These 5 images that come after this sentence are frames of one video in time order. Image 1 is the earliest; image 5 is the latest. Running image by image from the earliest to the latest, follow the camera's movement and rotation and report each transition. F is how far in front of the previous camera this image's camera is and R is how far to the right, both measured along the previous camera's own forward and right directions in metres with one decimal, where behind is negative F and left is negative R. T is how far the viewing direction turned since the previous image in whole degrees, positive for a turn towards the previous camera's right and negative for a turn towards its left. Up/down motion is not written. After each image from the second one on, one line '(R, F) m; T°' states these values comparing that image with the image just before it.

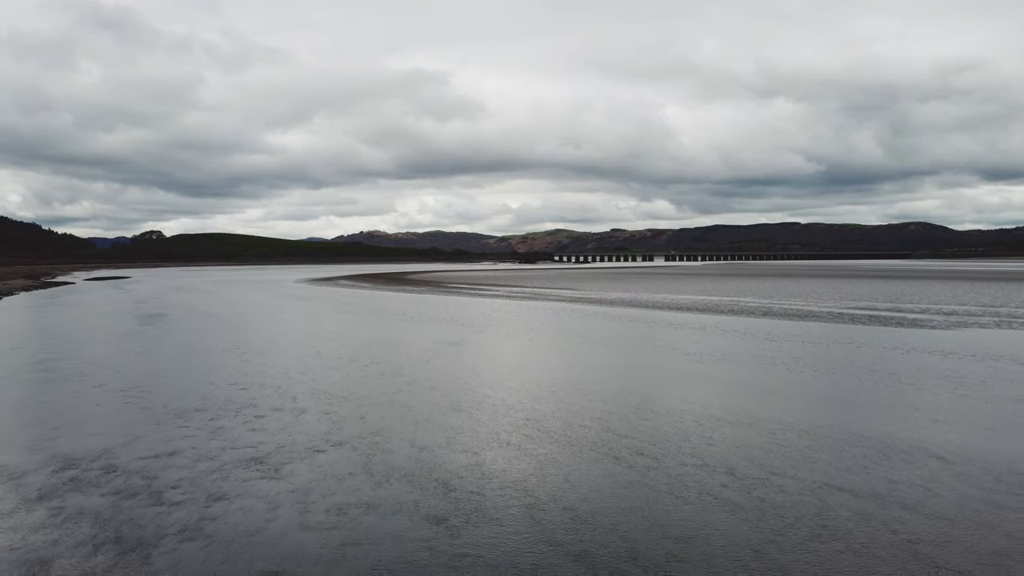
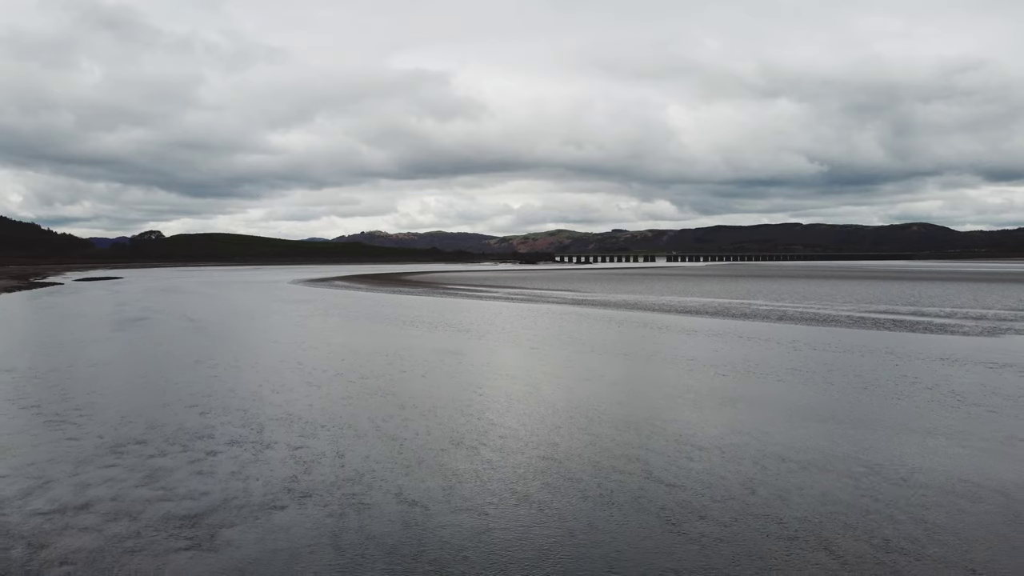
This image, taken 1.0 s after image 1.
(-0.1, +1.7) m; 0°
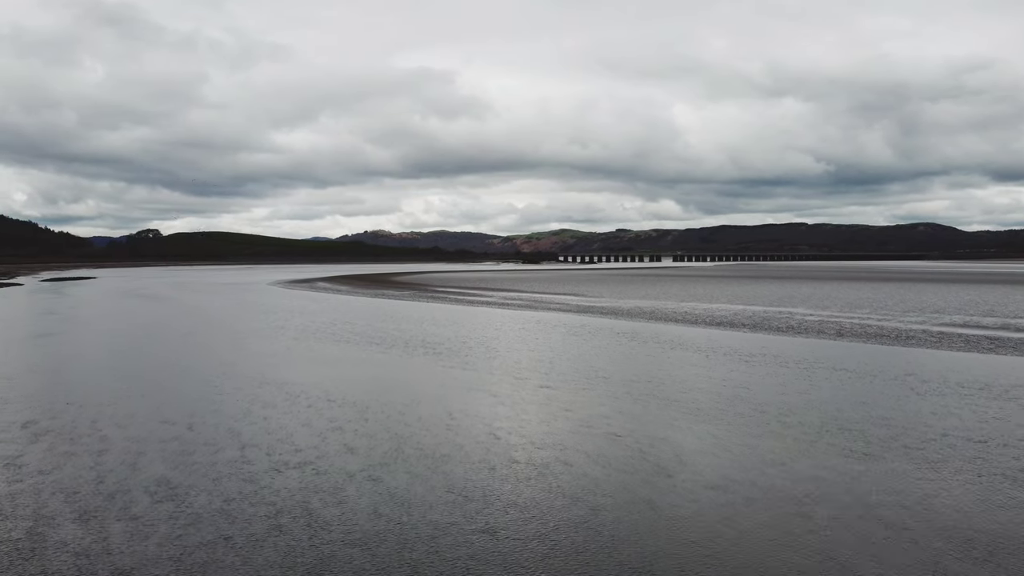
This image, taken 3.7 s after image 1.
(0.0, +5.2) m; 0°
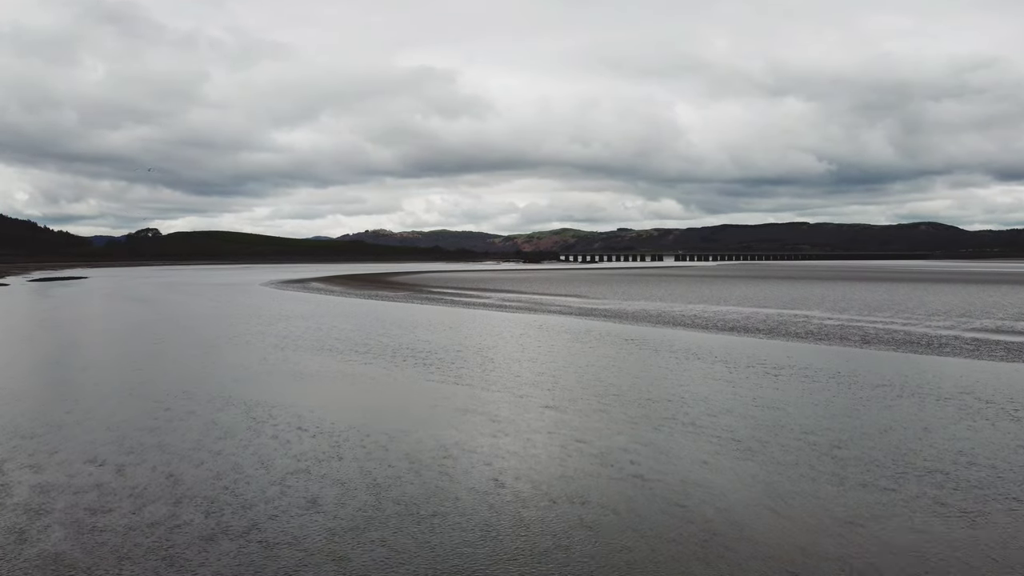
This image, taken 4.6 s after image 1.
(0.0, +1.7) m; 0°
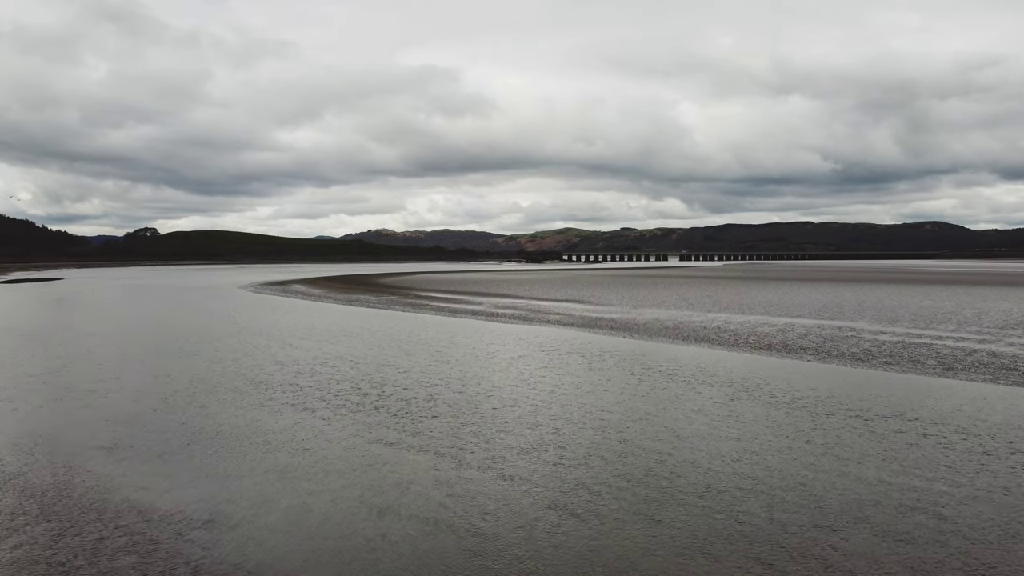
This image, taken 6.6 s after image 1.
(+0.3, +4.3) m; 0°
